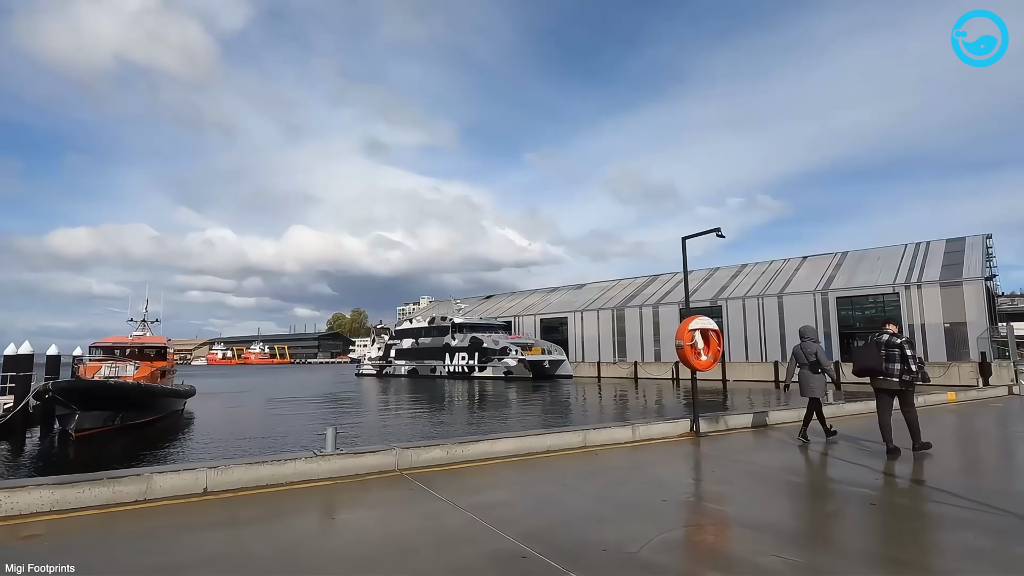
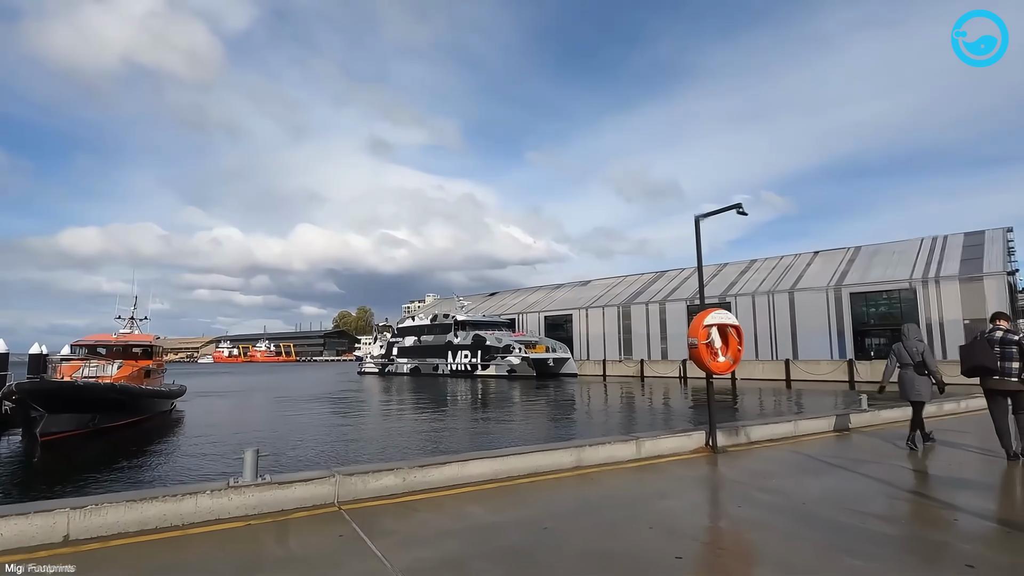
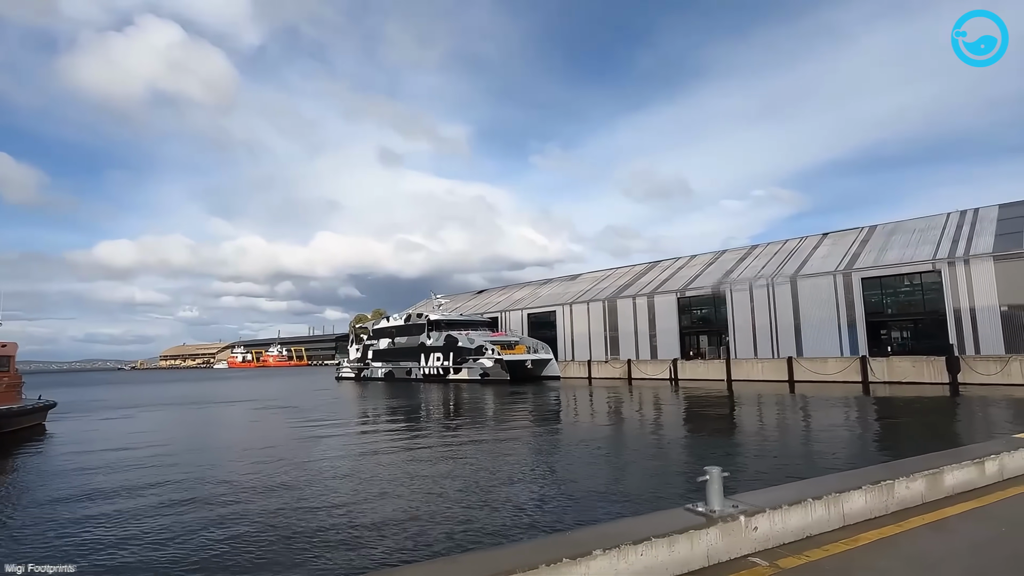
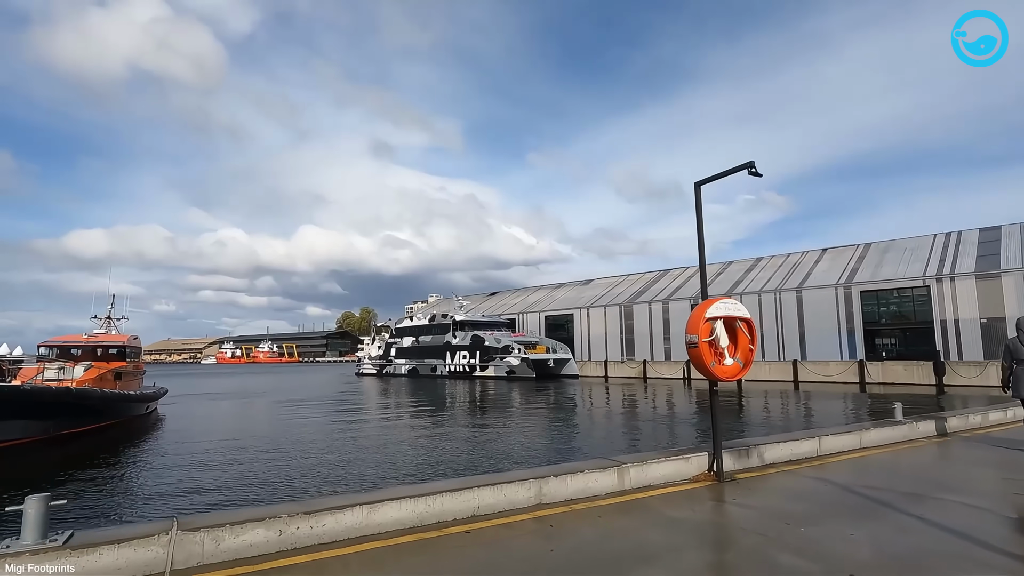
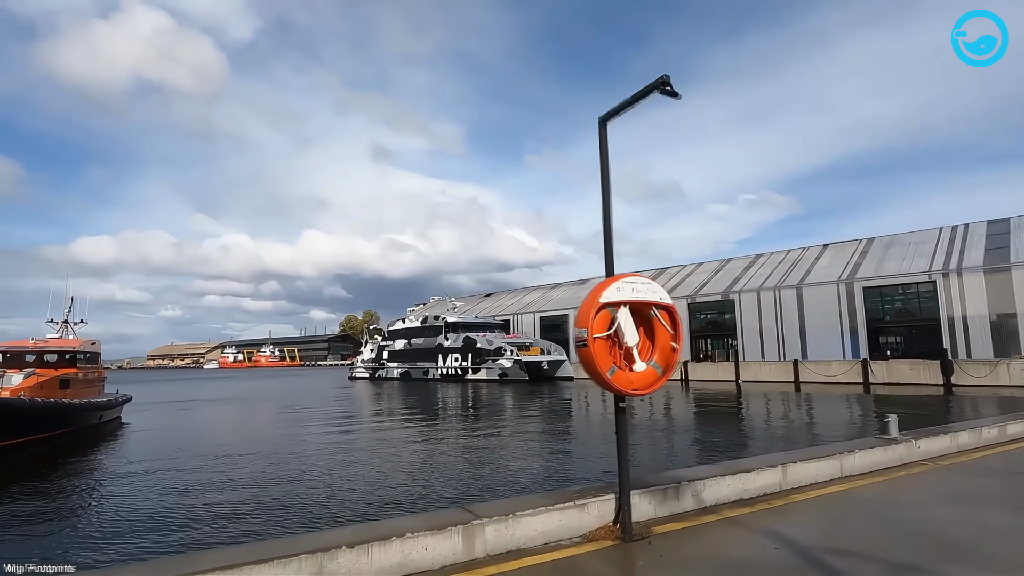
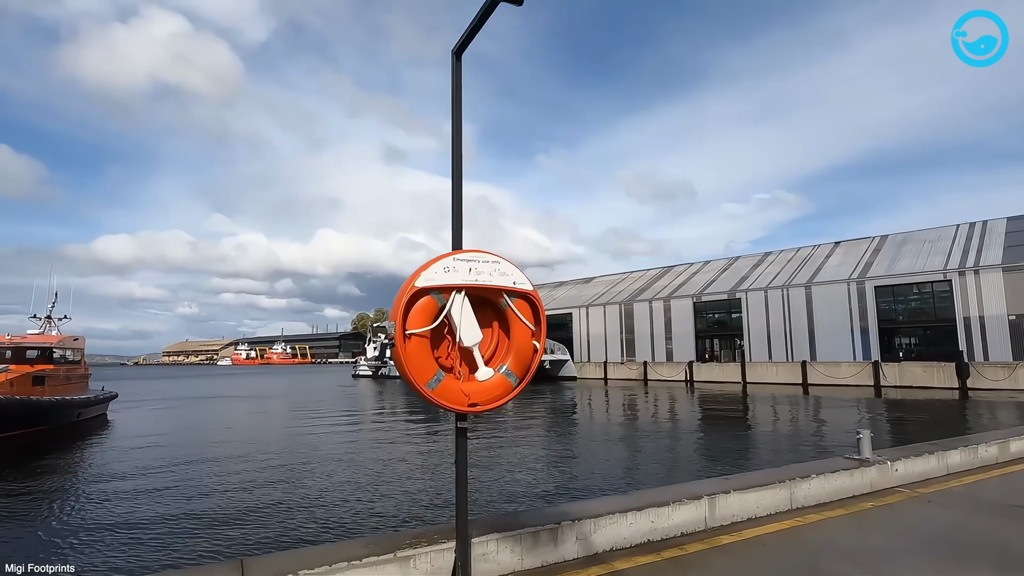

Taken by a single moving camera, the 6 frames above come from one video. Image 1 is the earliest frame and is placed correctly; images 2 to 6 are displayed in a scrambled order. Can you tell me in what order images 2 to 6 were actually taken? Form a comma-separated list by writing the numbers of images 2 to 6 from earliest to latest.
2, 4, 5, 6, 3
